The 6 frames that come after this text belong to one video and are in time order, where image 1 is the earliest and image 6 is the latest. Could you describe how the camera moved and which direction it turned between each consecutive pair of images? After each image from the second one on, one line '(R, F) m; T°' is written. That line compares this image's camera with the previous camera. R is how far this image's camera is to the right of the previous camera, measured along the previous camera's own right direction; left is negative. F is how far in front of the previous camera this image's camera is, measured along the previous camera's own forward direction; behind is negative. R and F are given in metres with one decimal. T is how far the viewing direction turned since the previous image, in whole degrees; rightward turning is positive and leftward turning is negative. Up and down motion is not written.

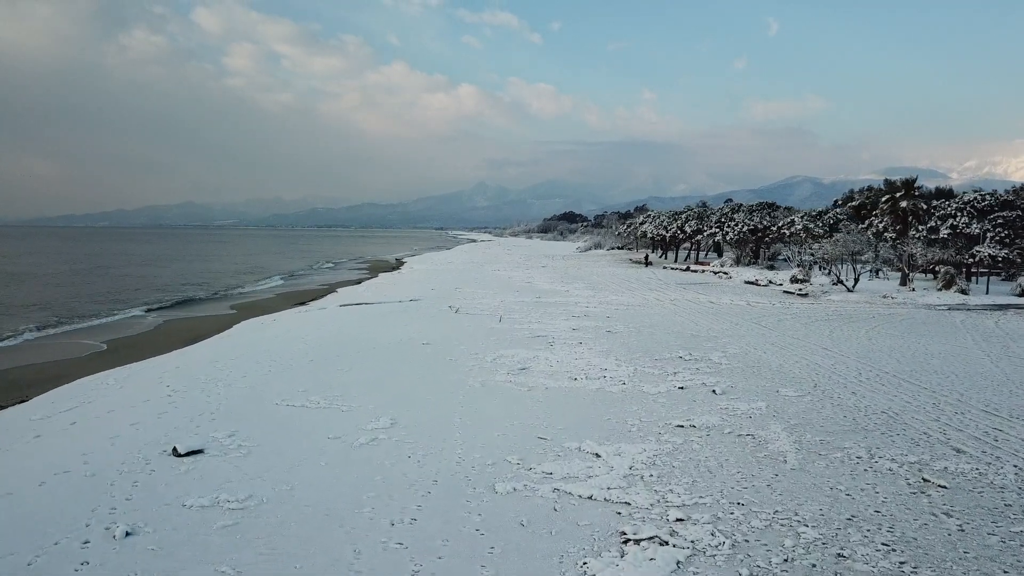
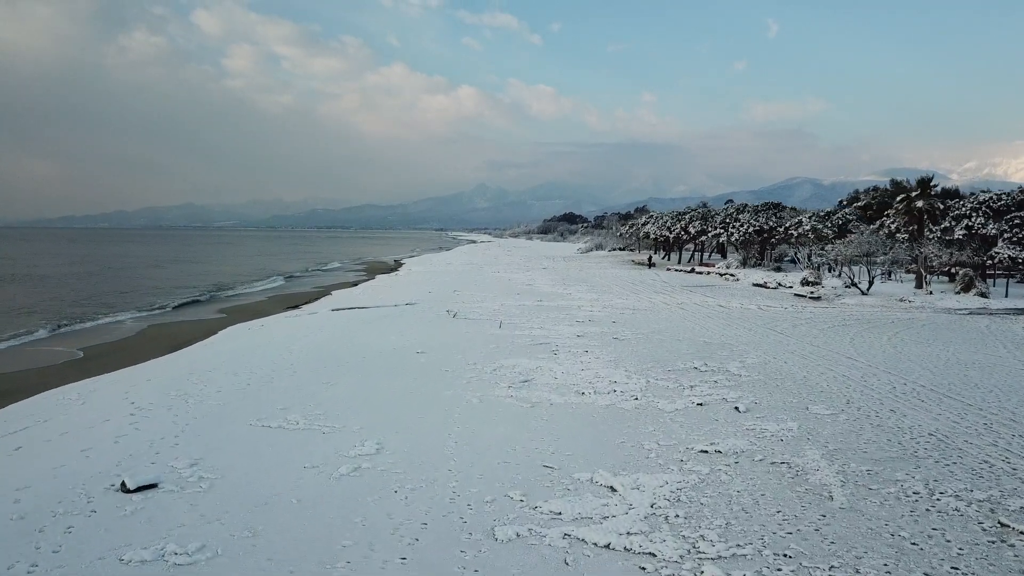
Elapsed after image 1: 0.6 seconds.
(0.0, +1.0) m; 0°
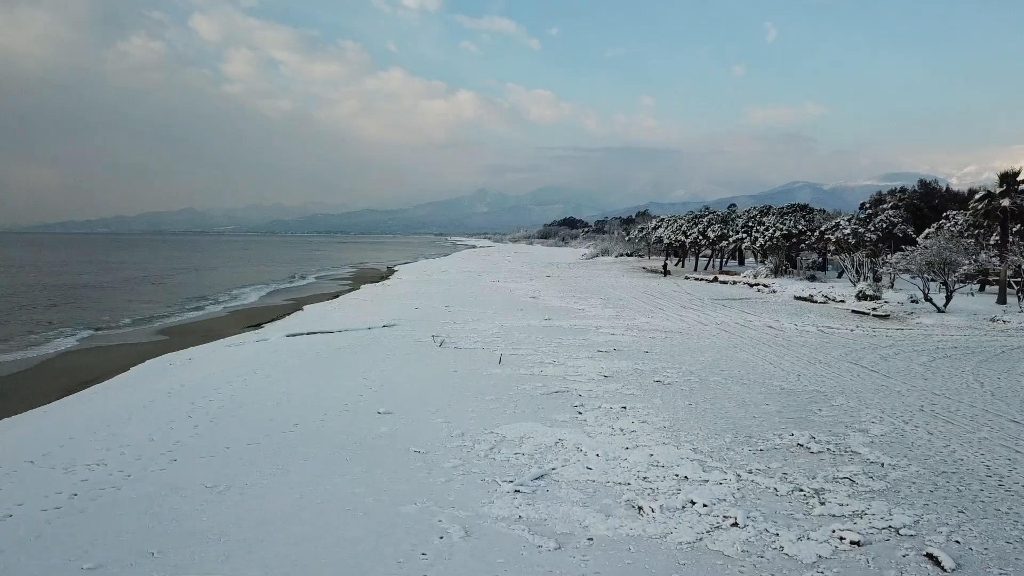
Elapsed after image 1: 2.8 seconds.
(-0.1, +4.5) m; 0°
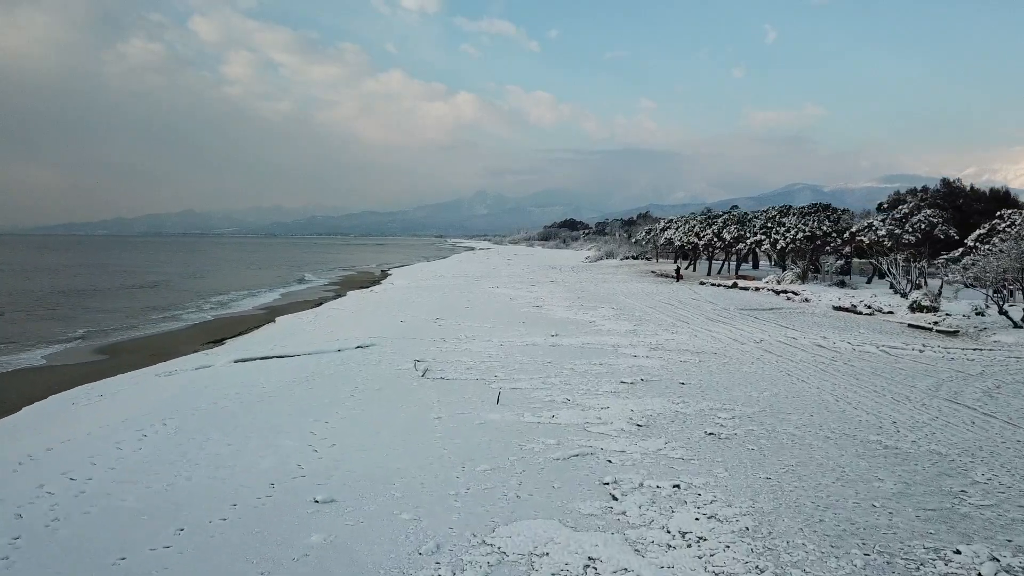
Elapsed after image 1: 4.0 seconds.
(0.0, +3.2) m; 0°
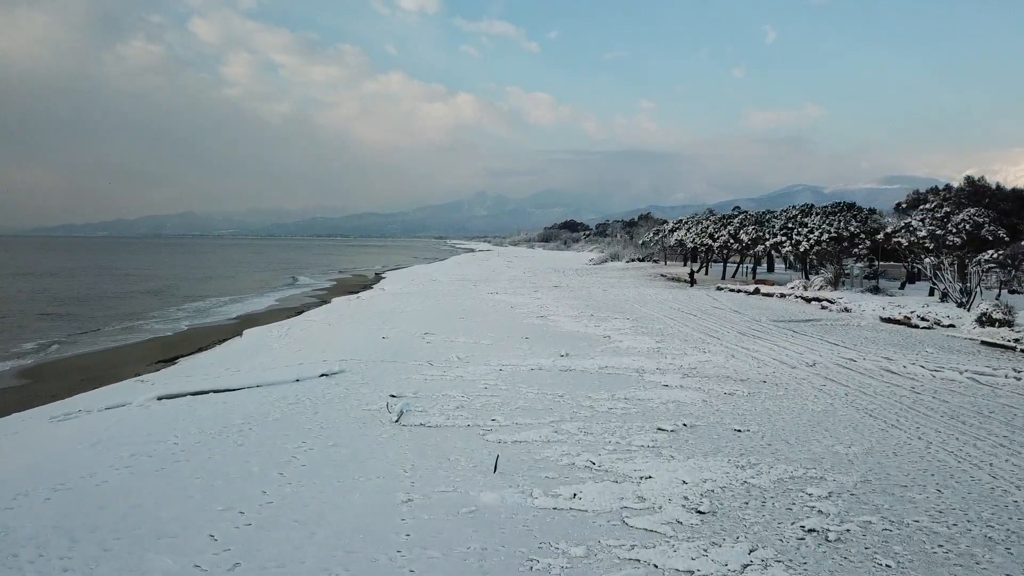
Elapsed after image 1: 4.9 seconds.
(0.0, +3.0) m; 0°
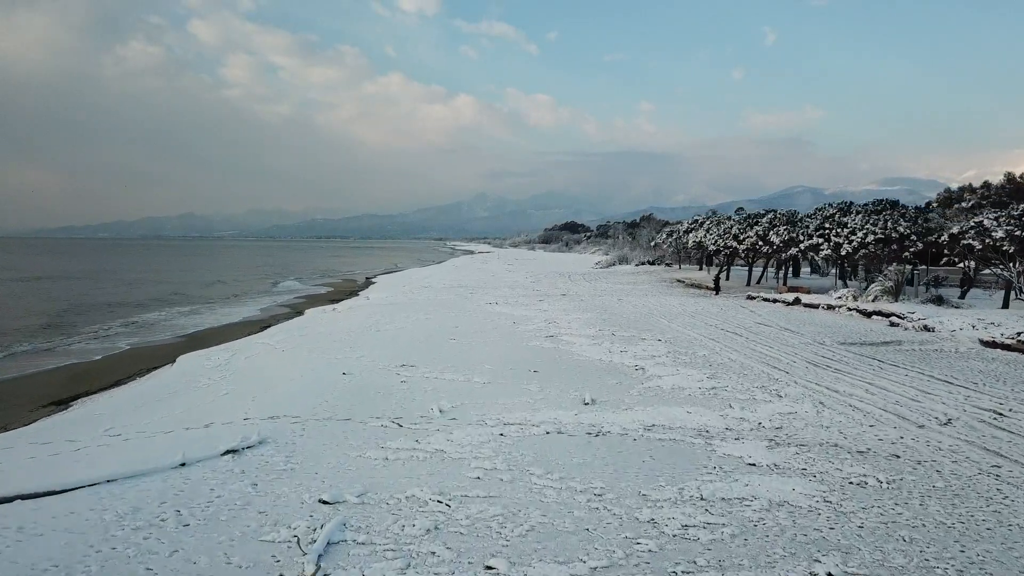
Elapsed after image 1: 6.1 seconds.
(-0.1, +4.4) m; 0°
